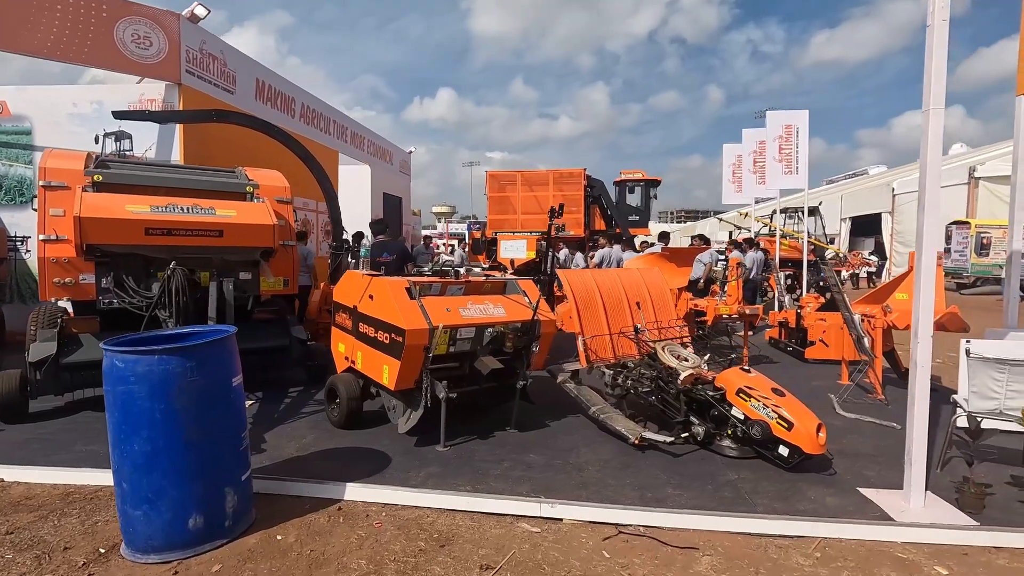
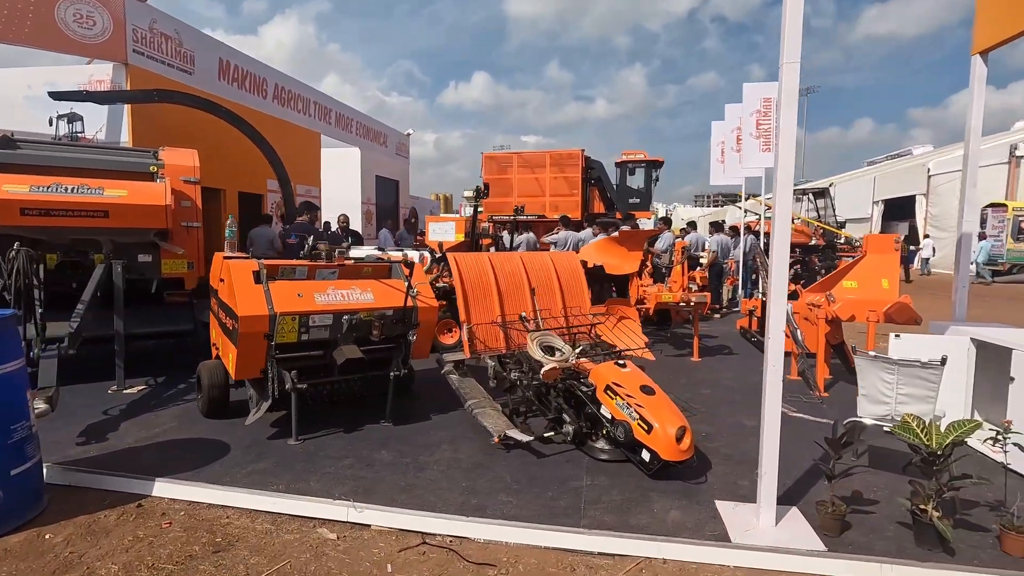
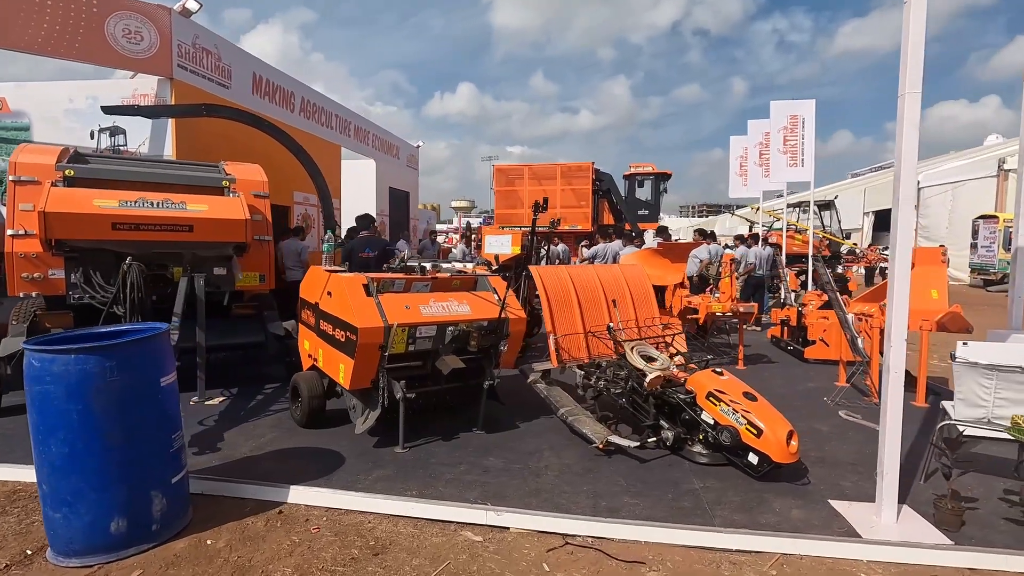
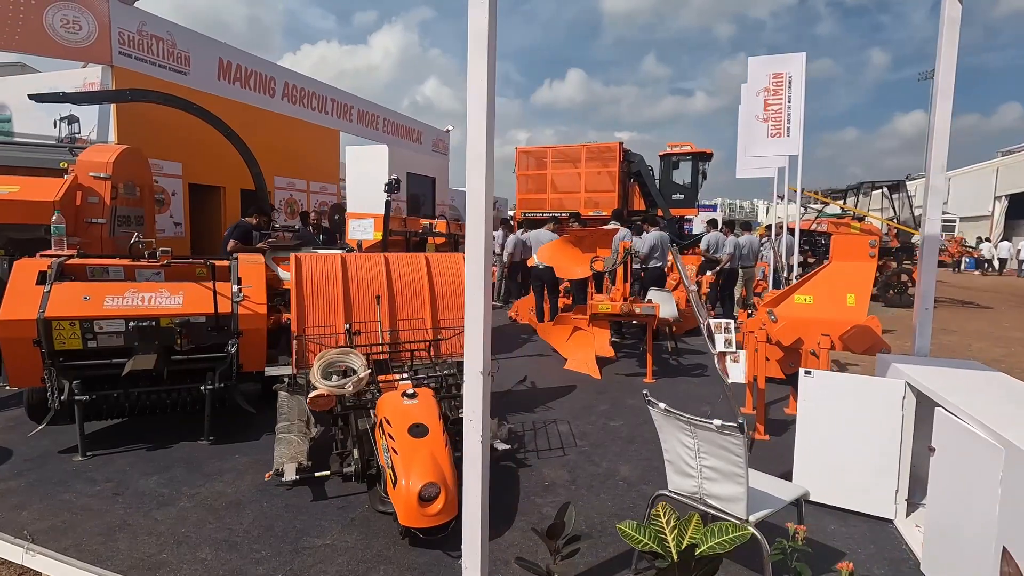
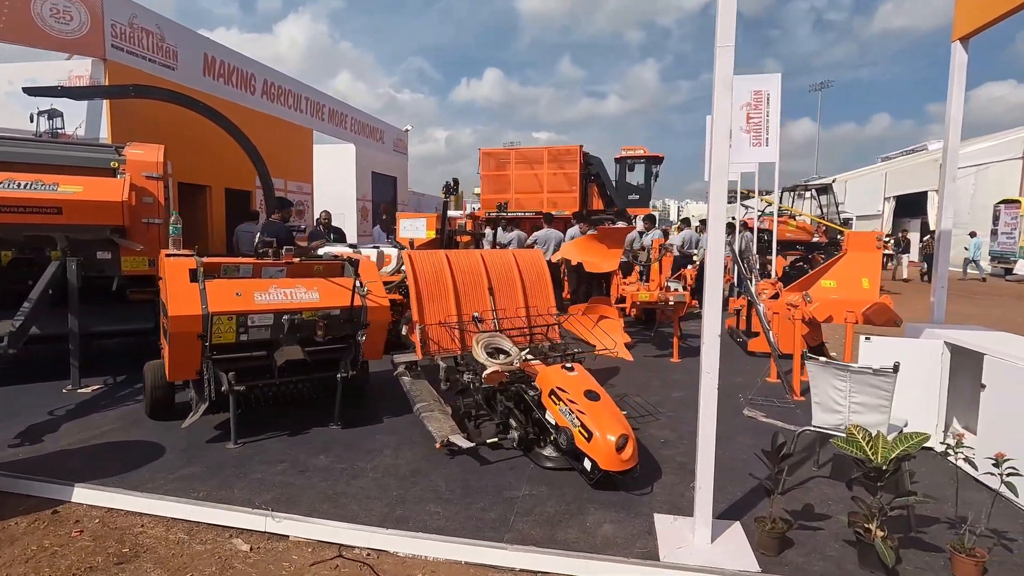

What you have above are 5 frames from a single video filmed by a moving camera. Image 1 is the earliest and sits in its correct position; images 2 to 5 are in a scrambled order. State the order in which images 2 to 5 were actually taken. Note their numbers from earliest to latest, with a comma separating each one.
3, 2, 5, 4
